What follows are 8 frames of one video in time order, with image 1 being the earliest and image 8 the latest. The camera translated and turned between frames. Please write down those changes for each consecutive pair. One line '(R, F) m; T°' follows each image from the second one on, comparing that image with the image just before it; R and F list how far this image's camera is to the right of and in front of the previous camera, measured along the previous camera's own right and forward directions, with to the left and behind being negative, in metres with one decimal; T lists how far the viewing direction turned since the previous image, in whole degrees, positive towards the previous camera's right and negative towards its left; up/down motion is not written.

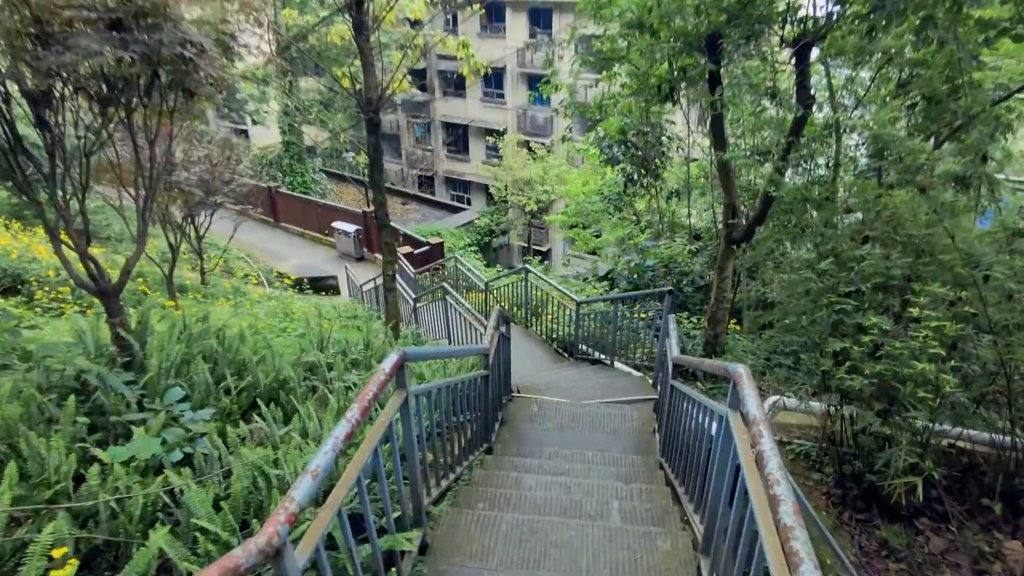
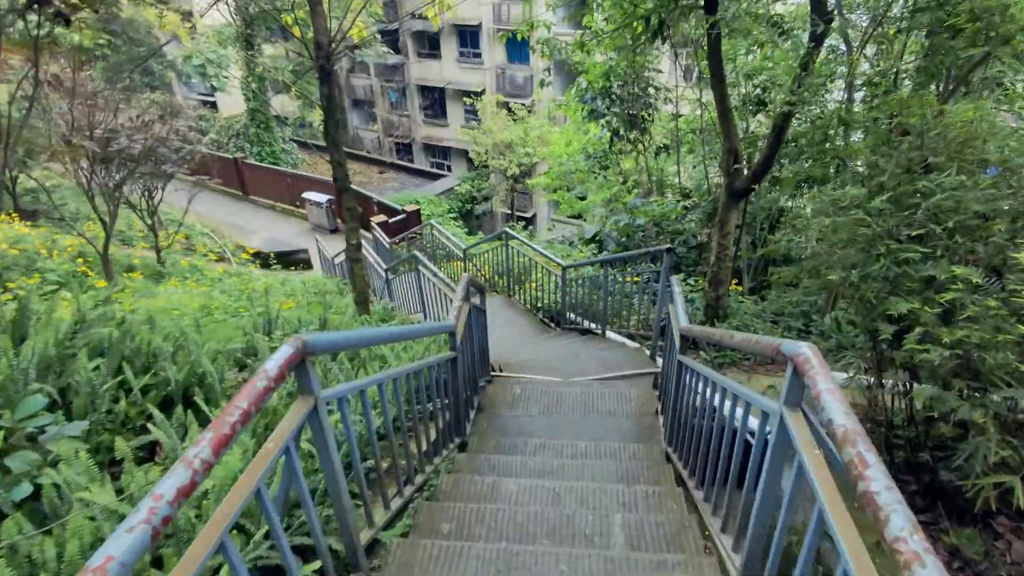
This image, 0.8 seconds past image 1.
(+0.1, +0.7) m; +1°
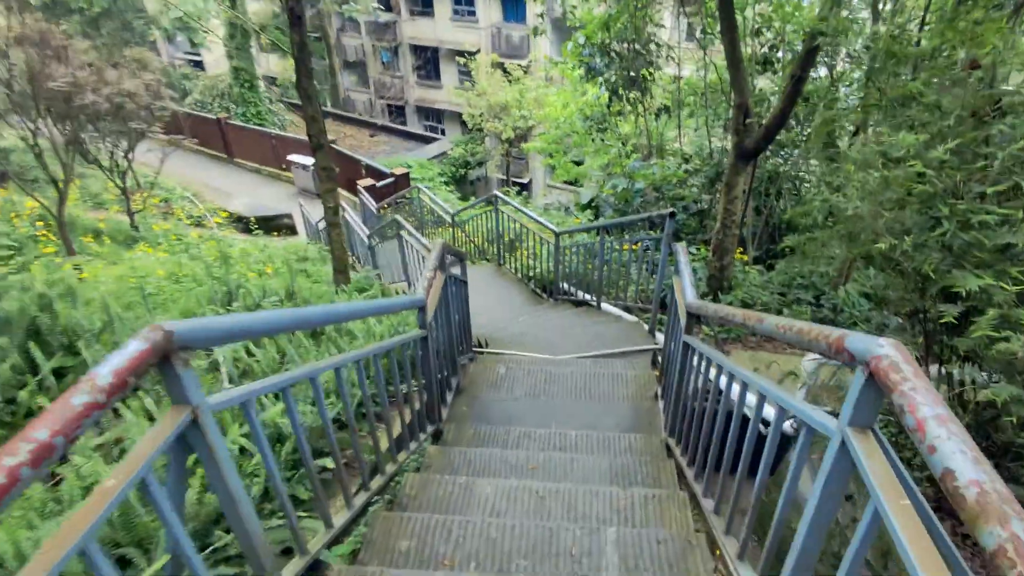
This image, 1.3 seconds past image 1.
(+0.1, +0.4) m; 0°
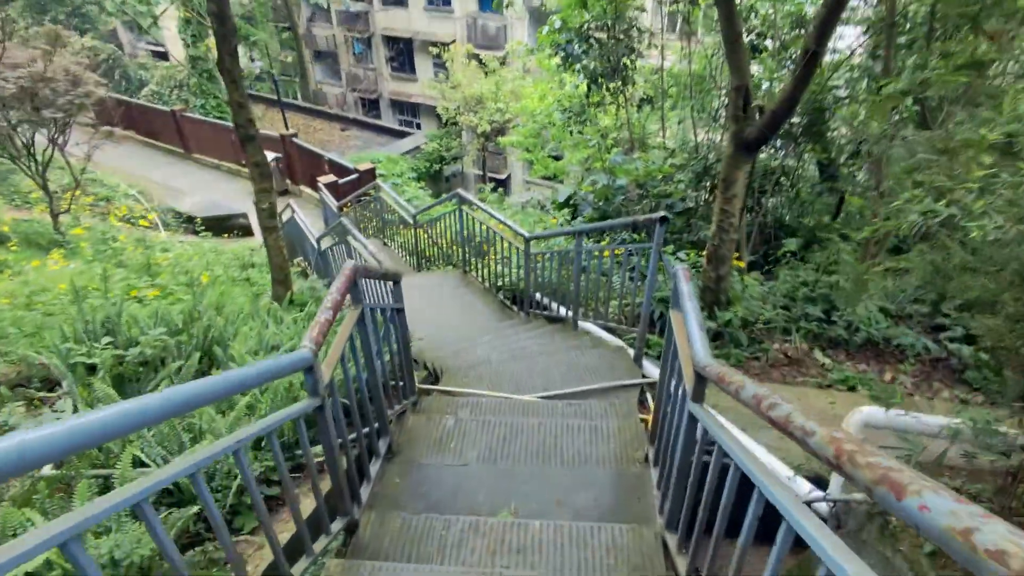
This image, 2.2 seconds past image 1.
(+0.2, +0.8) m; +2°
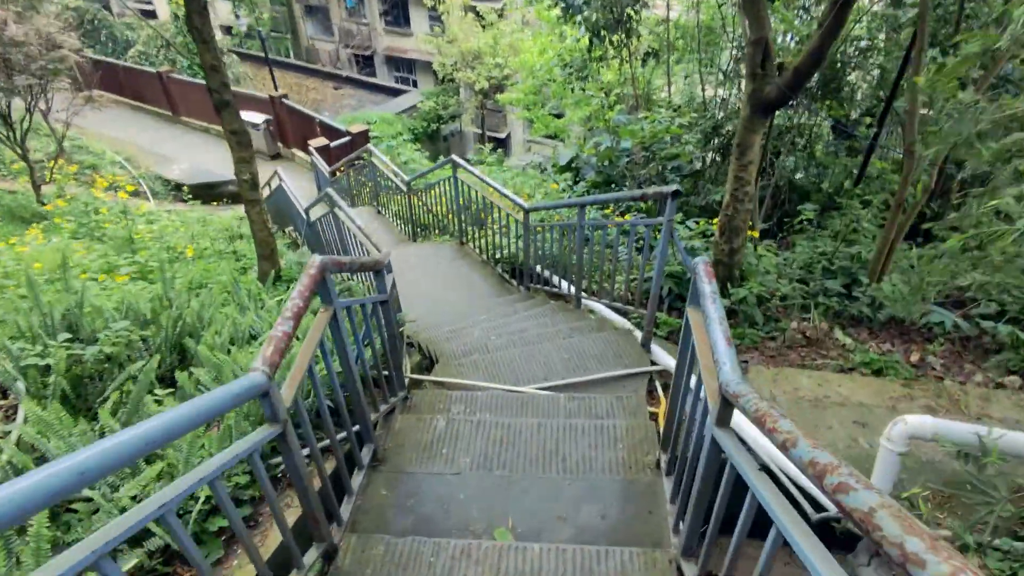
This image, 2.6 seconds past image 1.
(0.0, +0.3) m; 0°
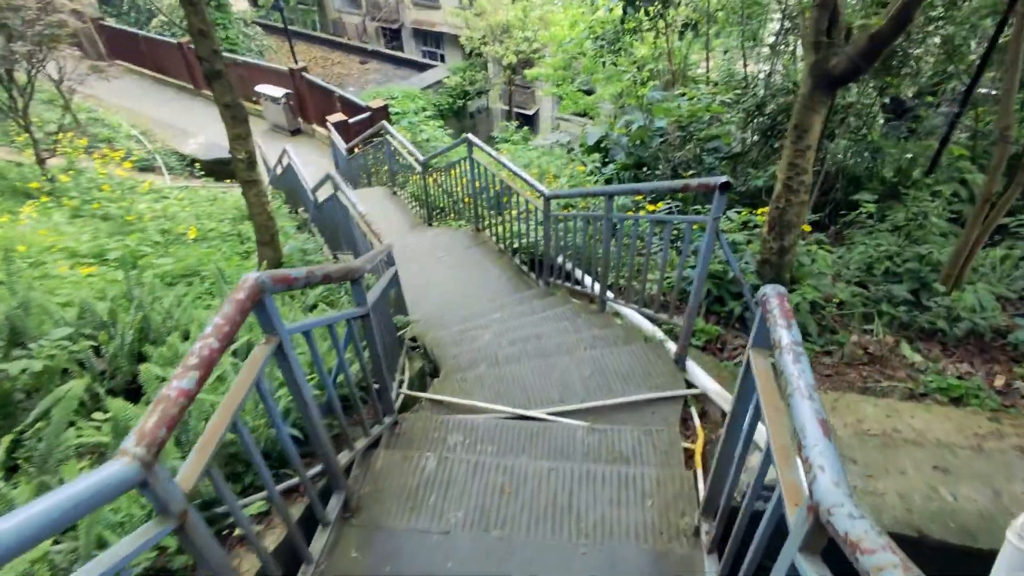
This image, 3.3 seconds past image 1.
(+0.1, +0.5) m; -2°
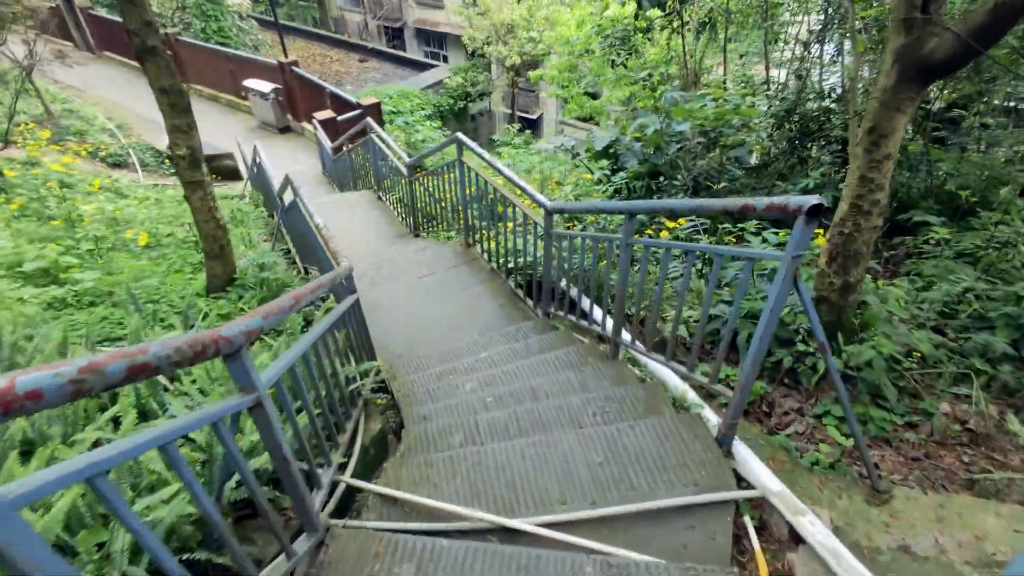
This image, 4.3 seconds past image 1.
(0.0, +0.8) m; 0°
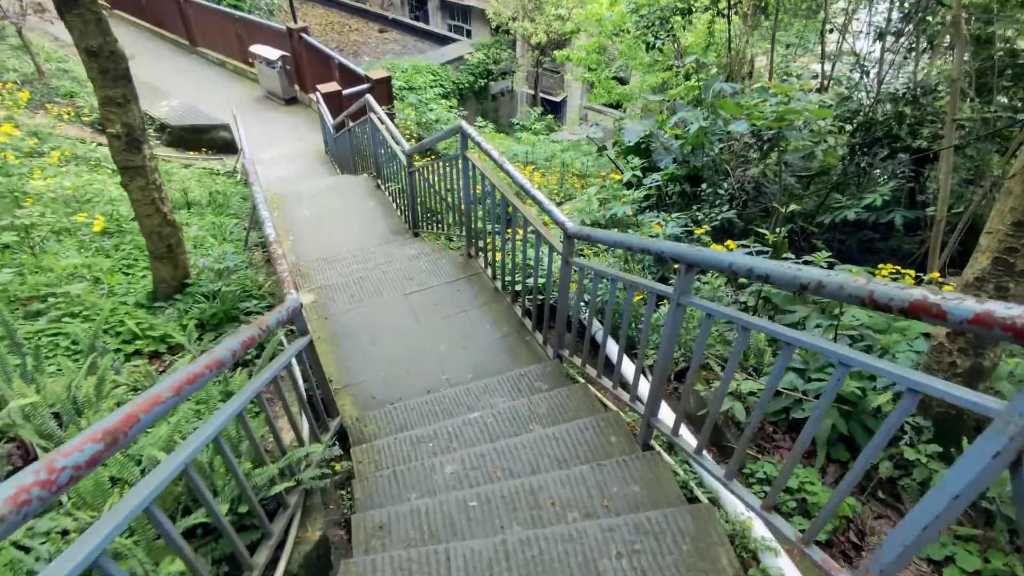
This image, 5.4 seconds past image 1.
(0.0, +0.8) m; -1°
